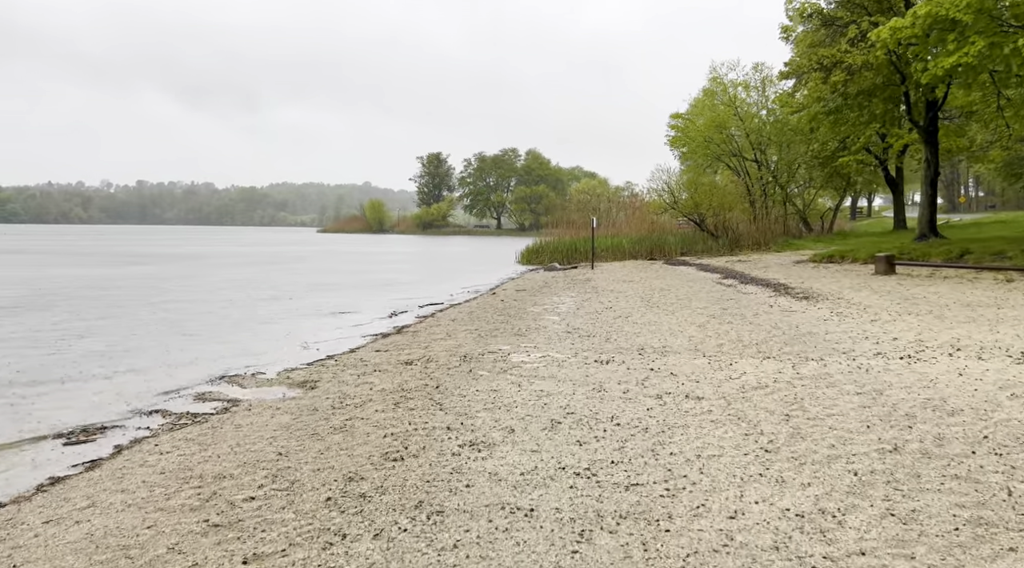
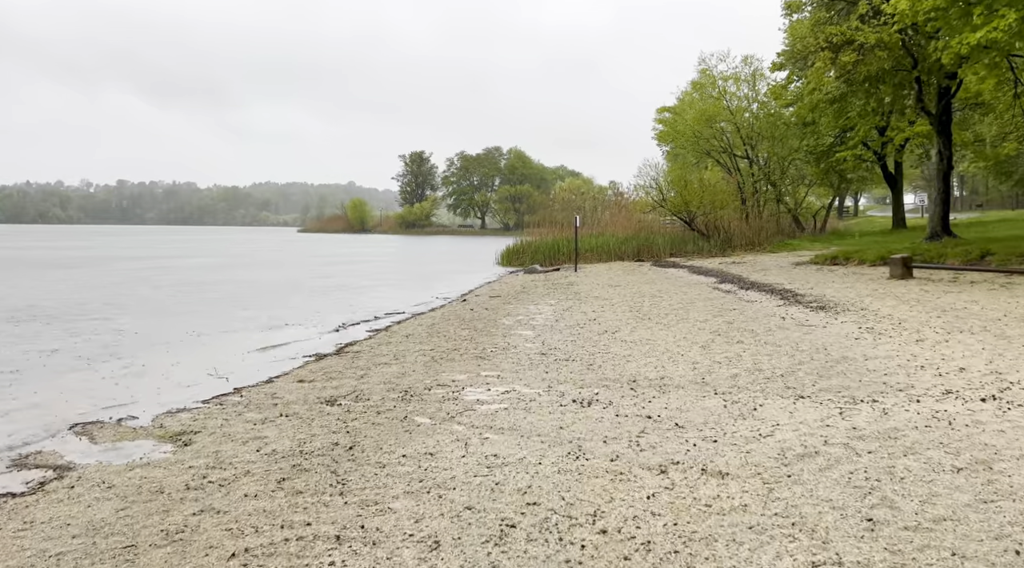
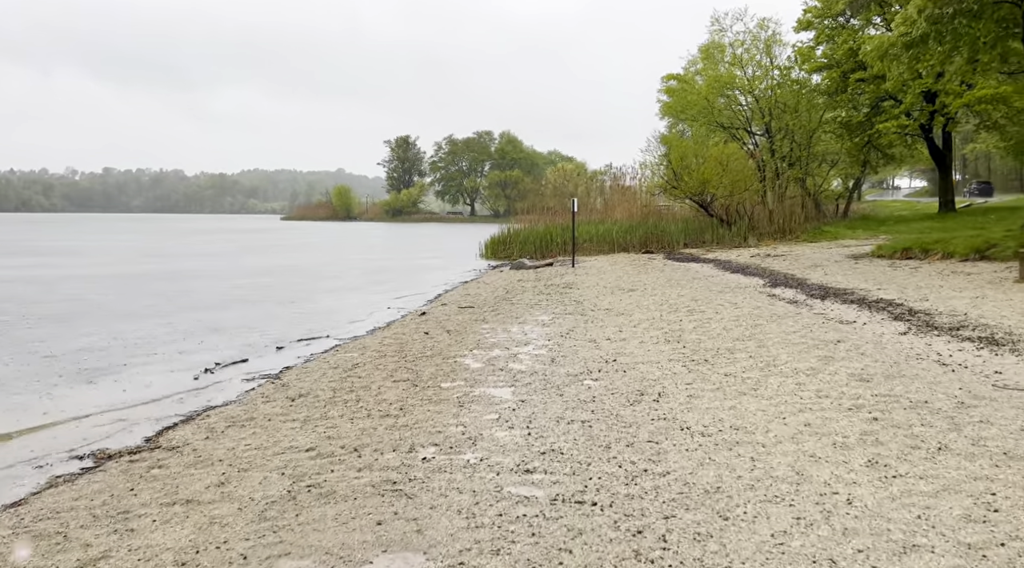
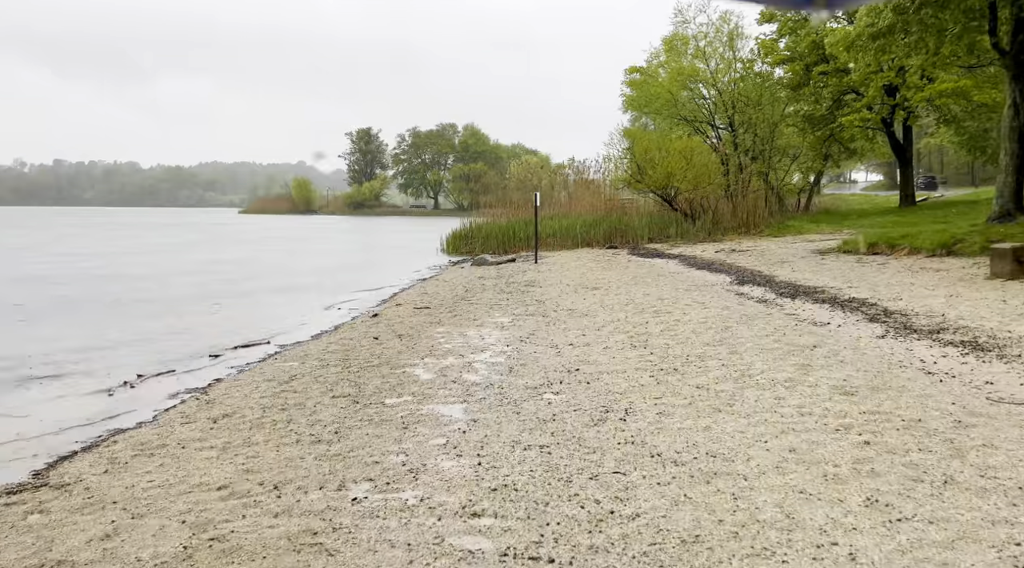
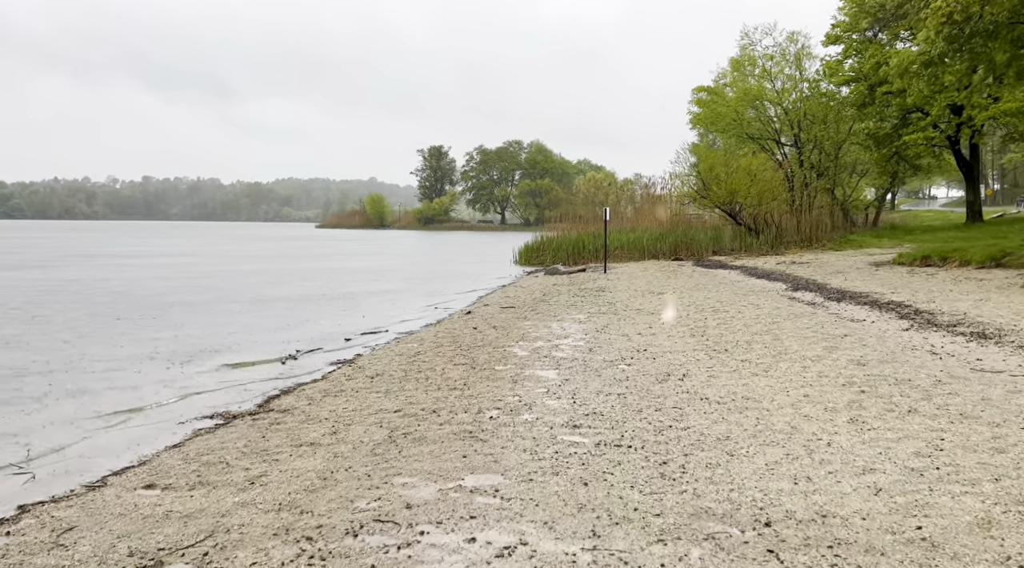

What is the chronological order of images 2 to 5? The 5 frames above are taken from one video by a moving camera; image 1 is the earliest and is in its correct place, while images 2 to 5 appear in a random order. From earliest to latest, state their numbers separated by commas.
2, 5, 3, 4
